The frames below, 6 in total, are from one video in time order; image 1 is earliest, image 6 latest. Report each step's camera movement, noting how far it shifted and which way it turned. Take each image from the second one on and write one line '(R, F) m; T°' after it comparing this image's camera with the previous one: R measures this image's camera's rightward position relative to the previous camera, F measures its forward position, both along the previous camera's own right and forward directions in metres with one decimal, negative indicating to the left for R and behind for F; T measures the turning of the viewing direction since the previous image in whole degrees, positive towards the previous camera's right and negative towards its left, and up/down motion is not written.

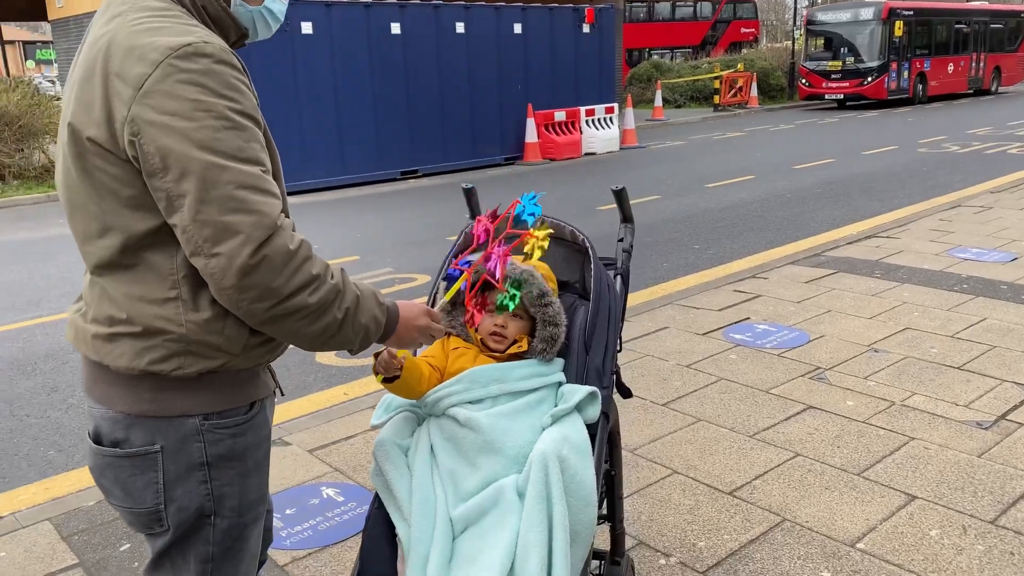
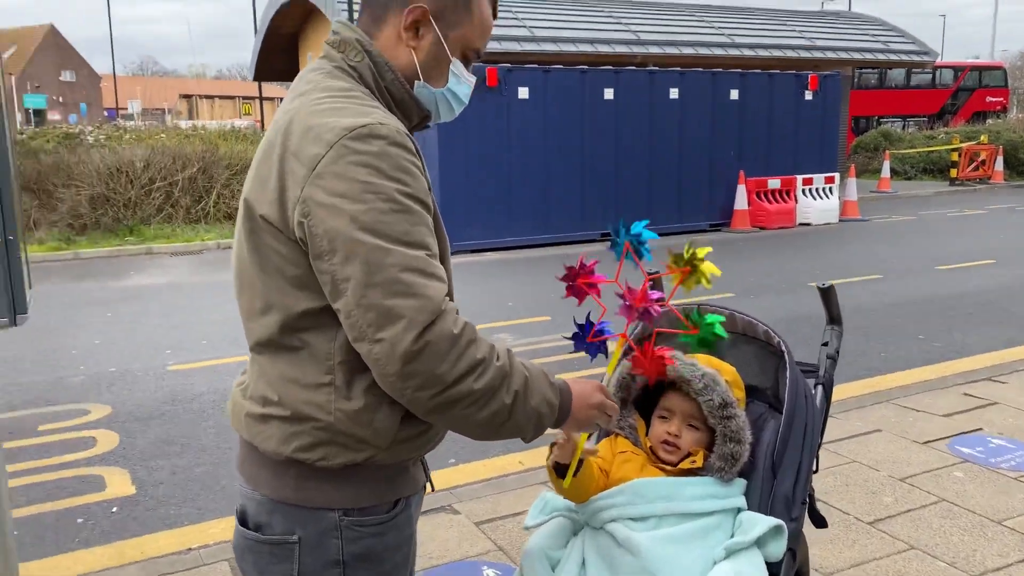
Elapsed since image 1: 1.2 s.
(0.0, +0.1) m; -14°
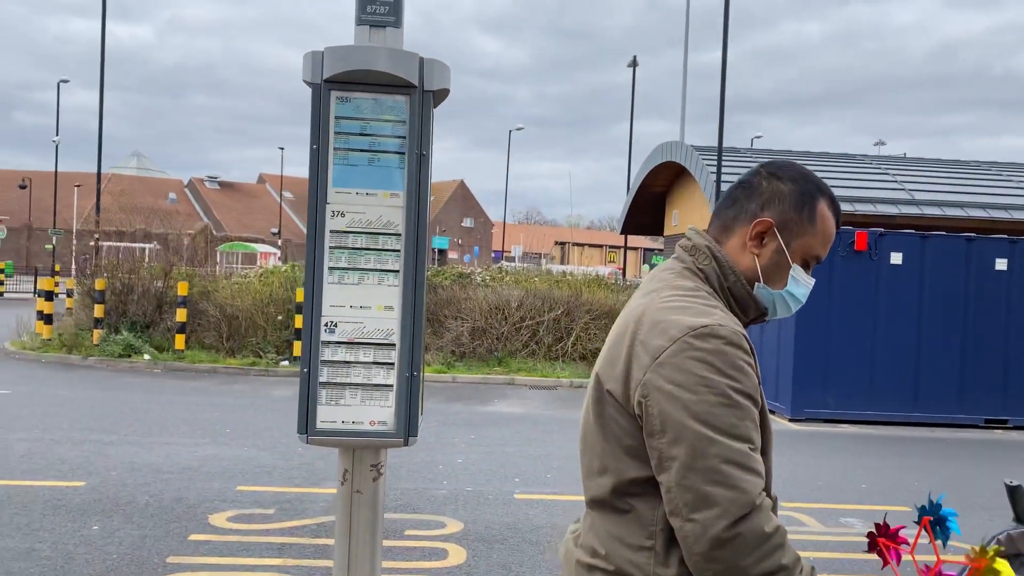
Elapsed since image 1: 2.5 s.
(+0.1, -0.2) m; -25°
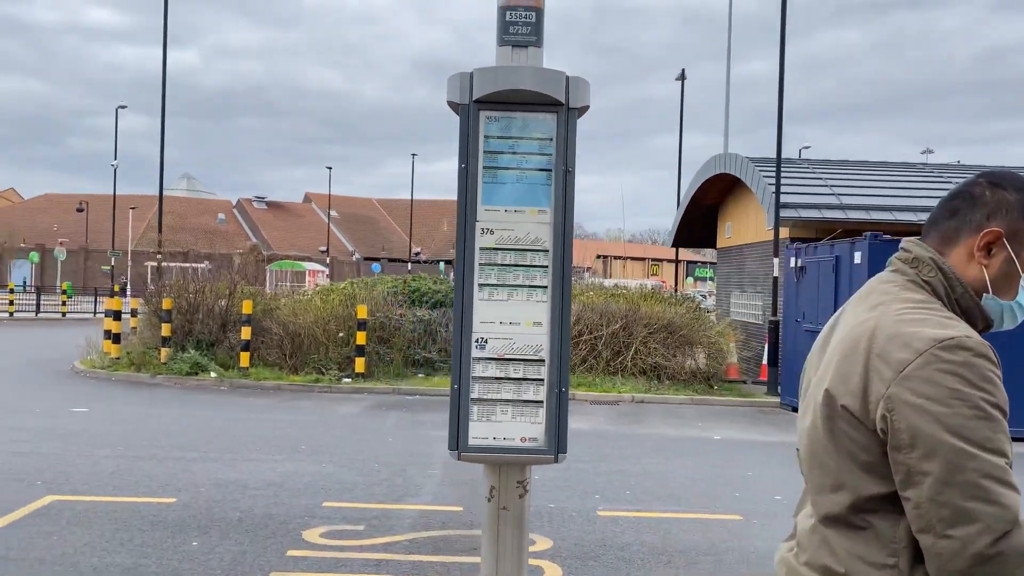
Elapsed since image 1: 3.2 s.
(-0.3, 0.0) m; -3°
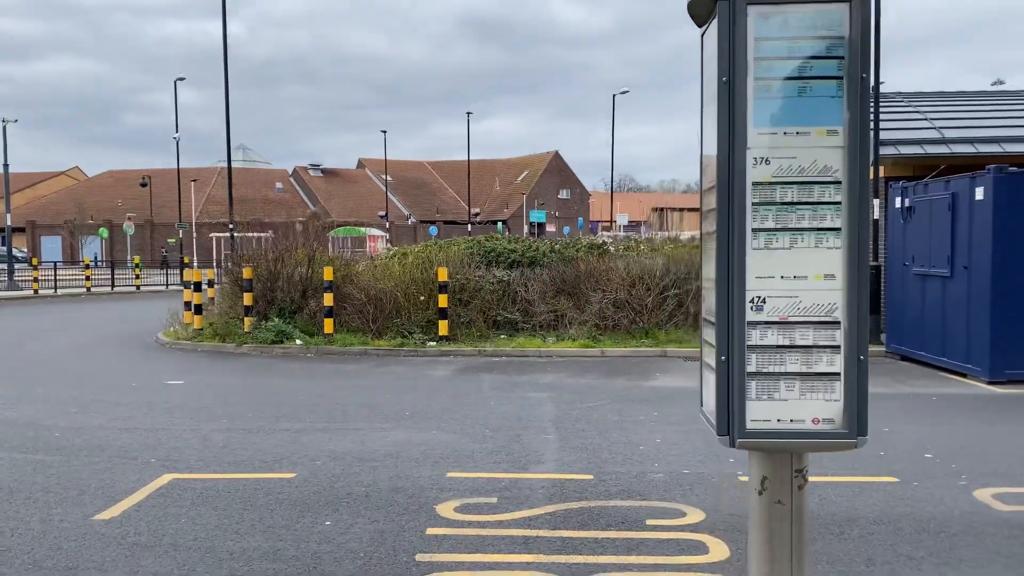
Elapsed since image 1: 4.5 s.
(-0.5, +0.5) m; -4°
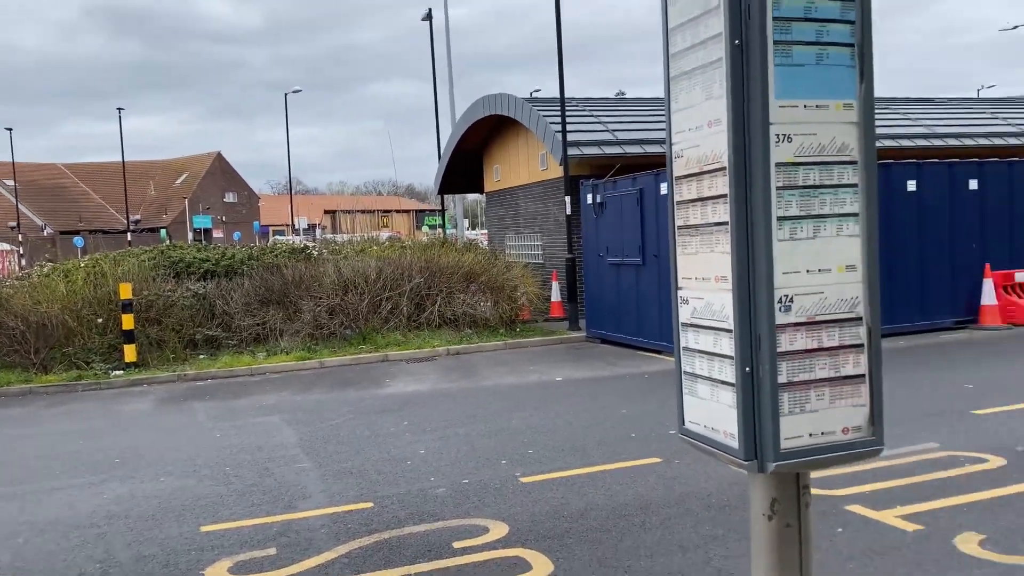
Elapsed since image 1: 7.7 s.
(-0.5, +0.6) m; +22°
